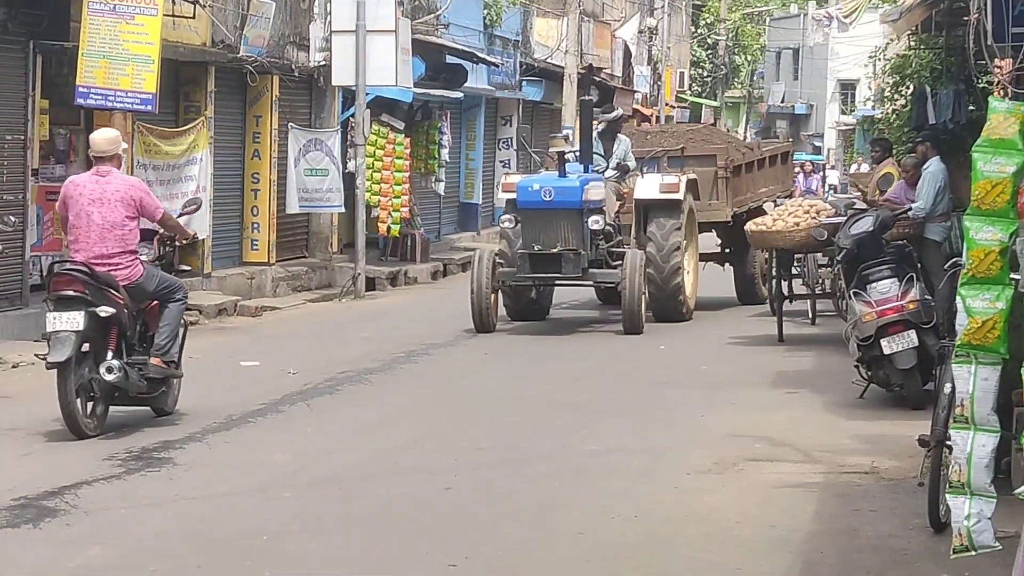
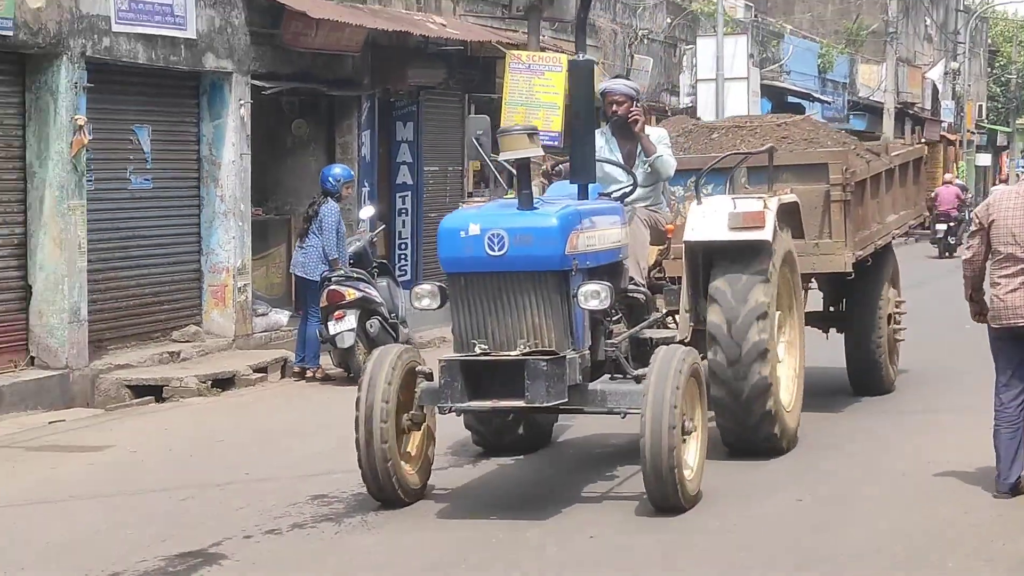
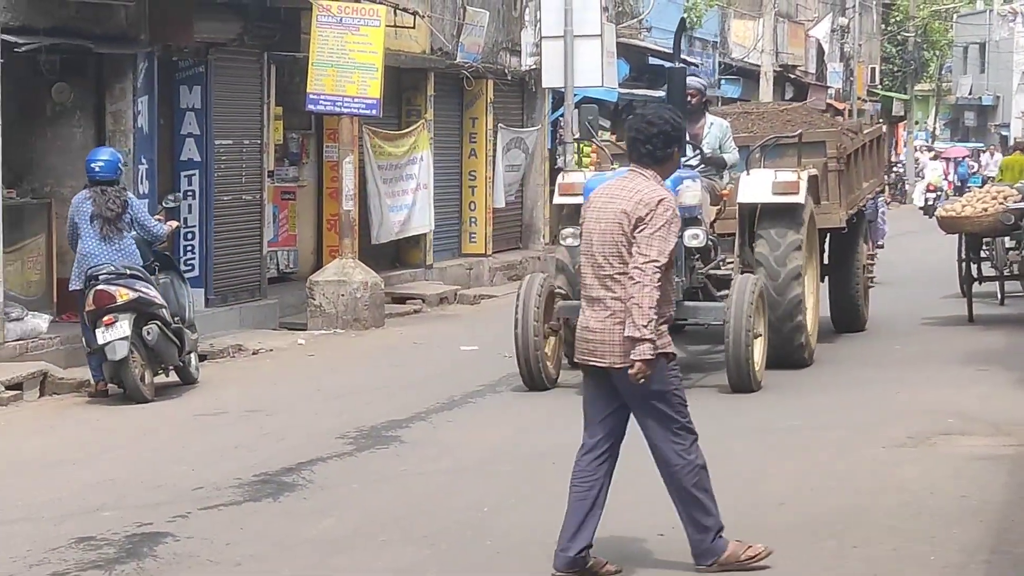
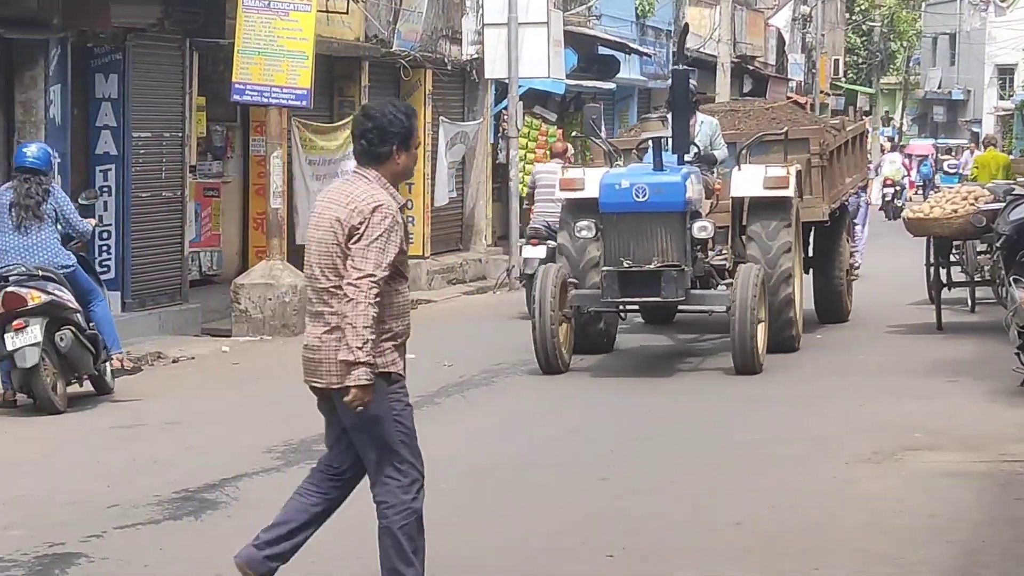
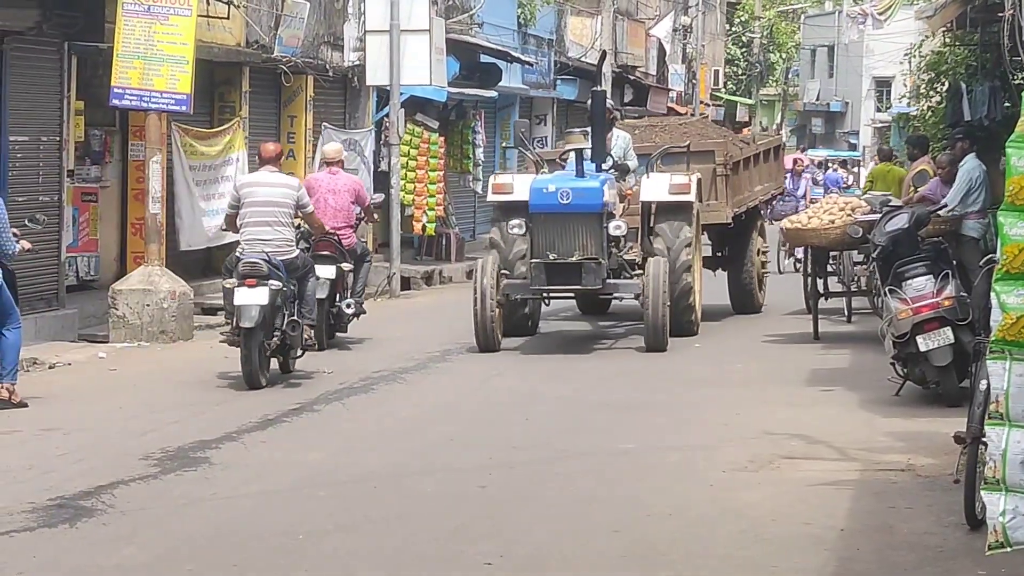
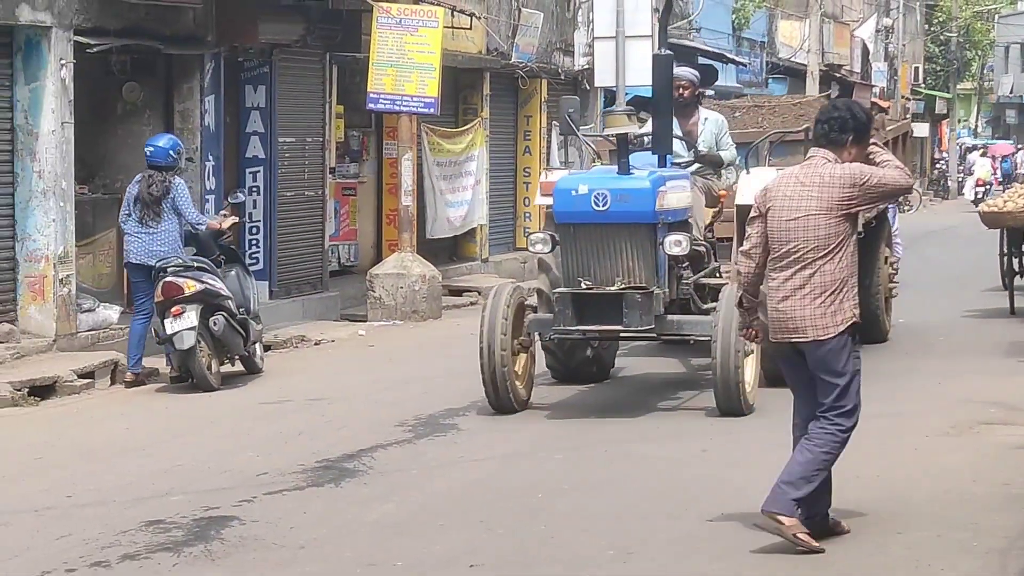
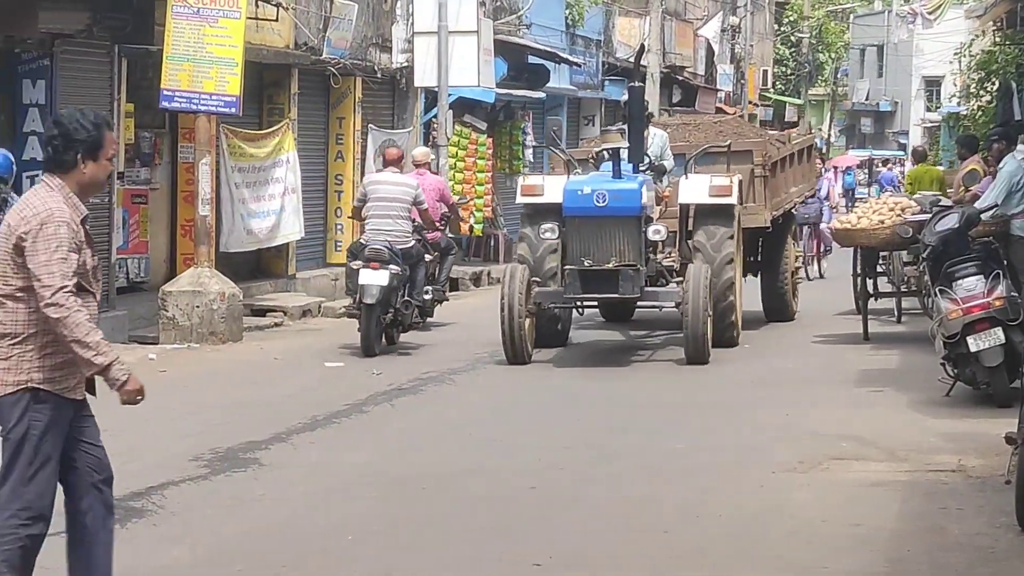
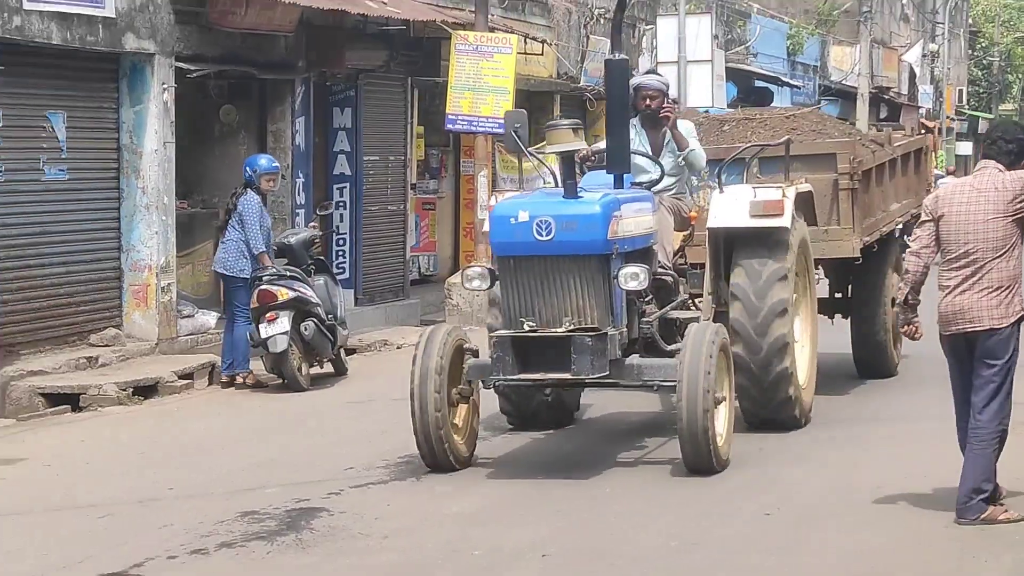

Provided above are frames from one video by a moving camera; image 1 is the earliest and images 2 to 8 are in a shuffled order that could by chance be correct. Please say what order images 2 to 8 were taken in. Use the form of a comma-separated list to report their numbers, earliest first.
5, 7, 4, 3, 6, 8, 2
